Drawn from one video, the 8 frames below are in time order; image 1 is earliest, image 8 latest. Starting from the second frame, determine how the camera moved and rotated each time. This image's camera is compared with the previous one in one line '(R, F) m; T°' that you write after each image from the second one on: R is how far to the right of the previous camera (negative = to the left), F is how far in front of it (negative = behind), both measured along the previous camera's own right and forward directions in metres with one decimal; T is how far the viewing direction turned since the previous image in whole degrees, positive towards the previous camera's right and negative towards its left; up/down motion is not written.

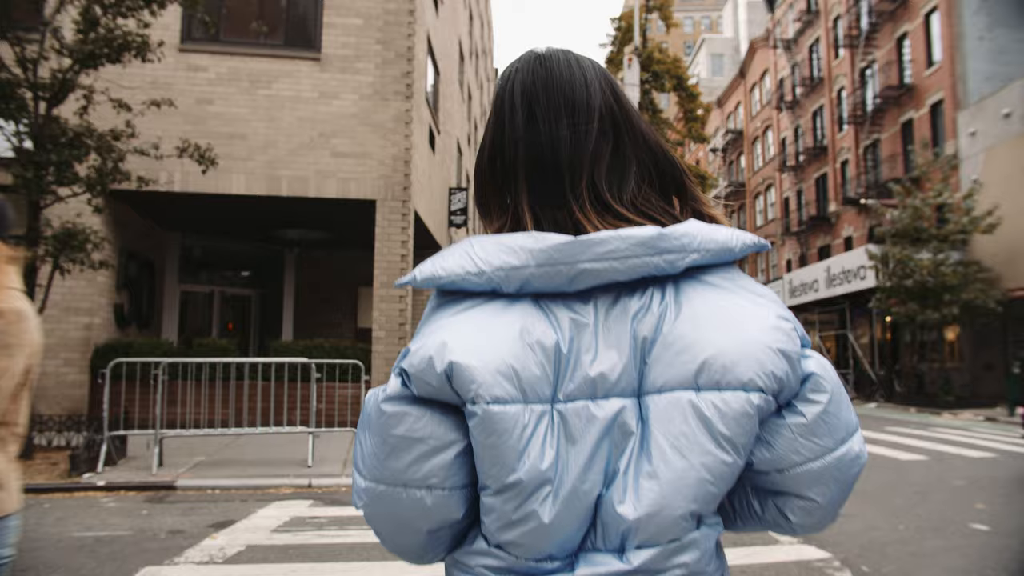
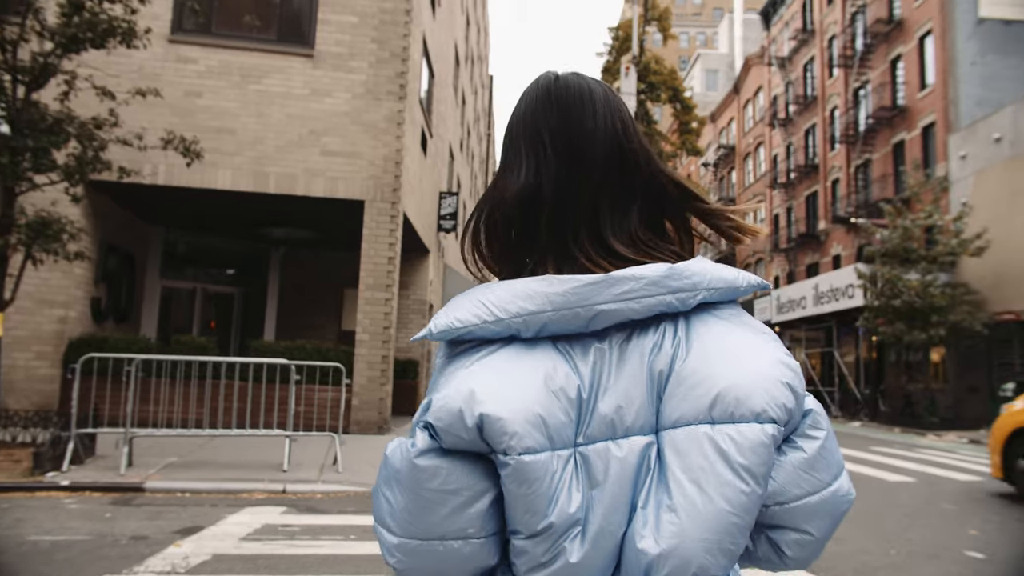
(0.0, +0.1) m; +1°
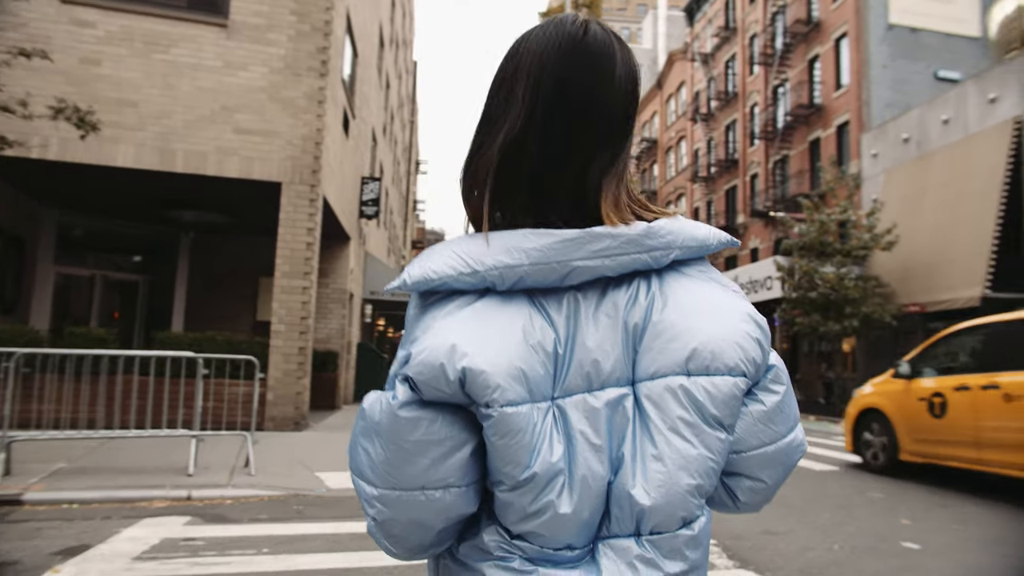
(-0.1, +0.3) m; +6°
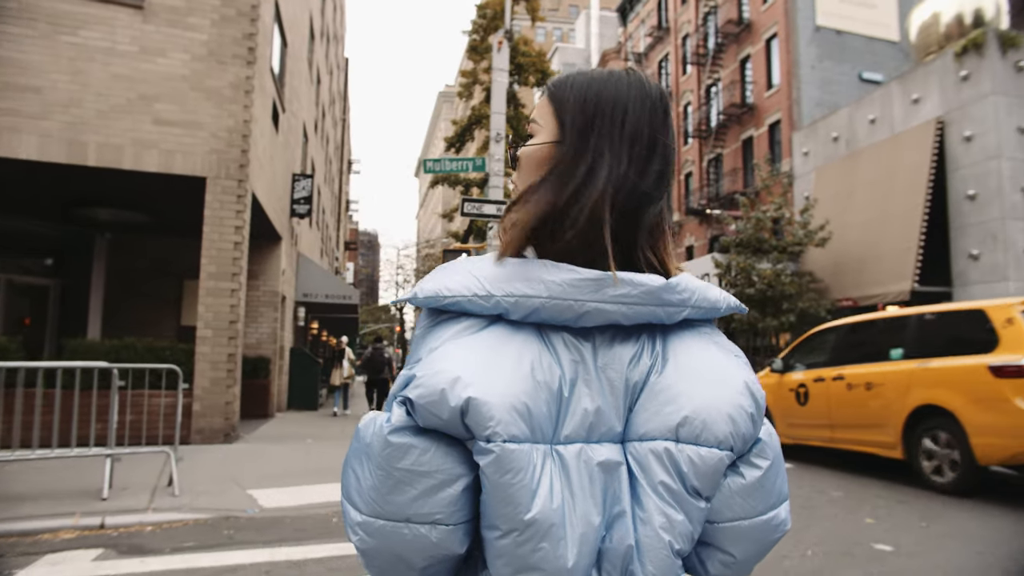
(-0.1, +0.4) m; +5°
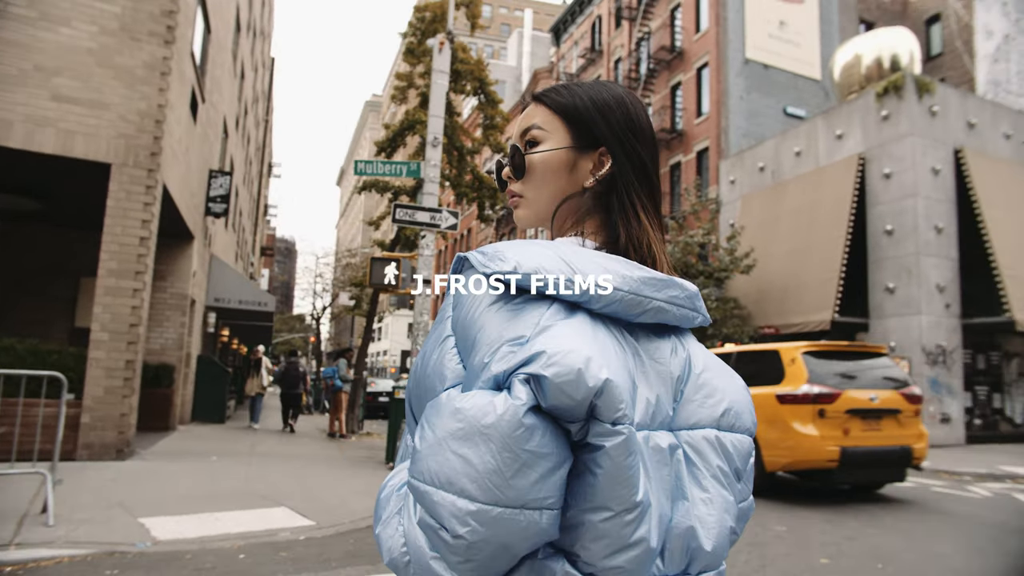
(-0.2, +0.5) m; +6°
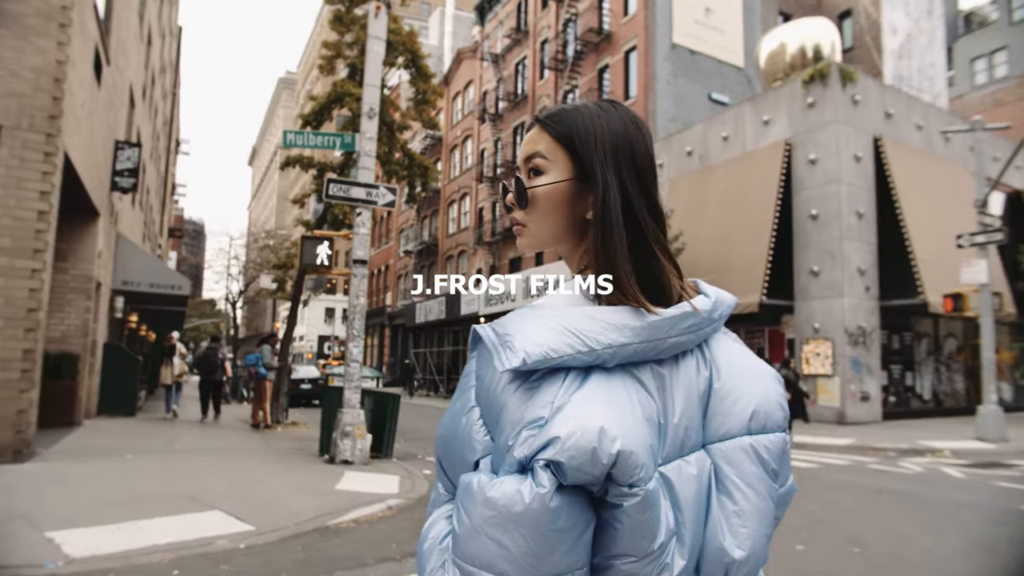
(-0.3, +0.5) m; +6°
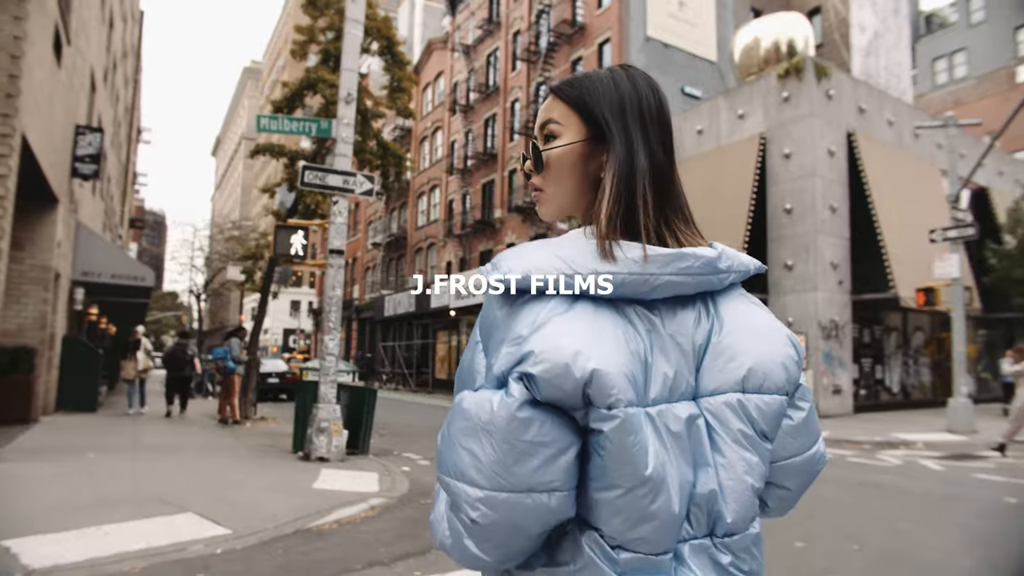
(-0.2, +0.2) m; +2°
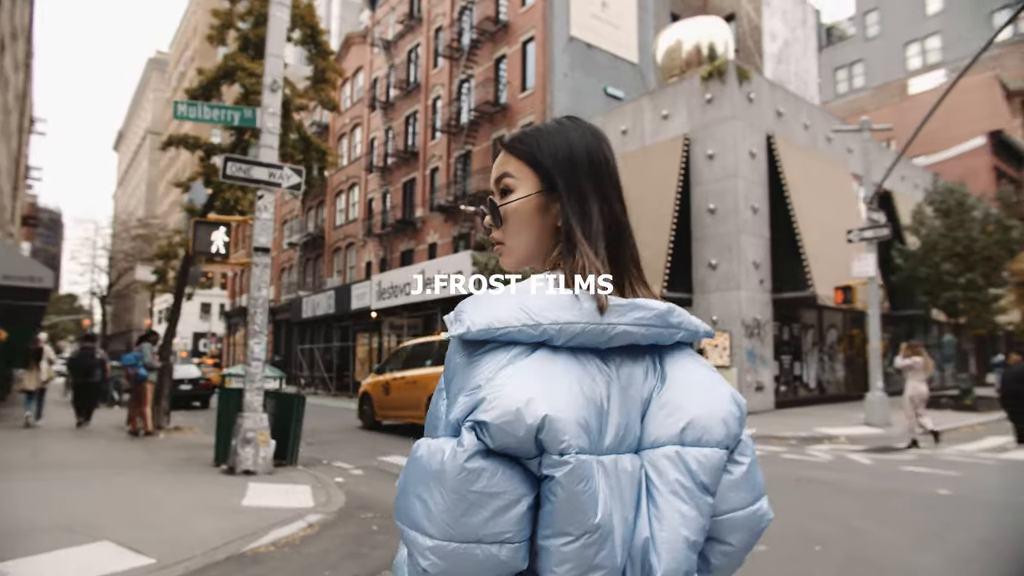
(-0.2, +0.3) m; +6°
